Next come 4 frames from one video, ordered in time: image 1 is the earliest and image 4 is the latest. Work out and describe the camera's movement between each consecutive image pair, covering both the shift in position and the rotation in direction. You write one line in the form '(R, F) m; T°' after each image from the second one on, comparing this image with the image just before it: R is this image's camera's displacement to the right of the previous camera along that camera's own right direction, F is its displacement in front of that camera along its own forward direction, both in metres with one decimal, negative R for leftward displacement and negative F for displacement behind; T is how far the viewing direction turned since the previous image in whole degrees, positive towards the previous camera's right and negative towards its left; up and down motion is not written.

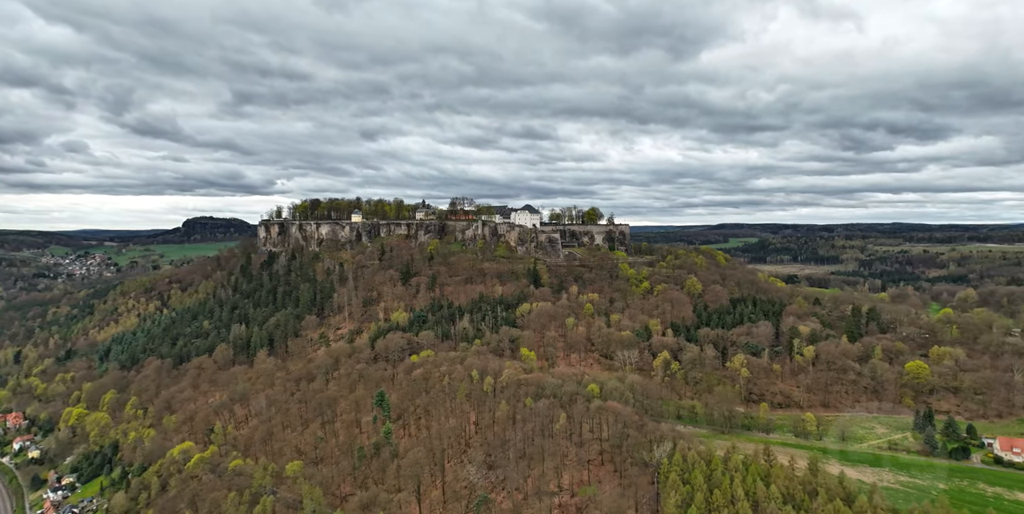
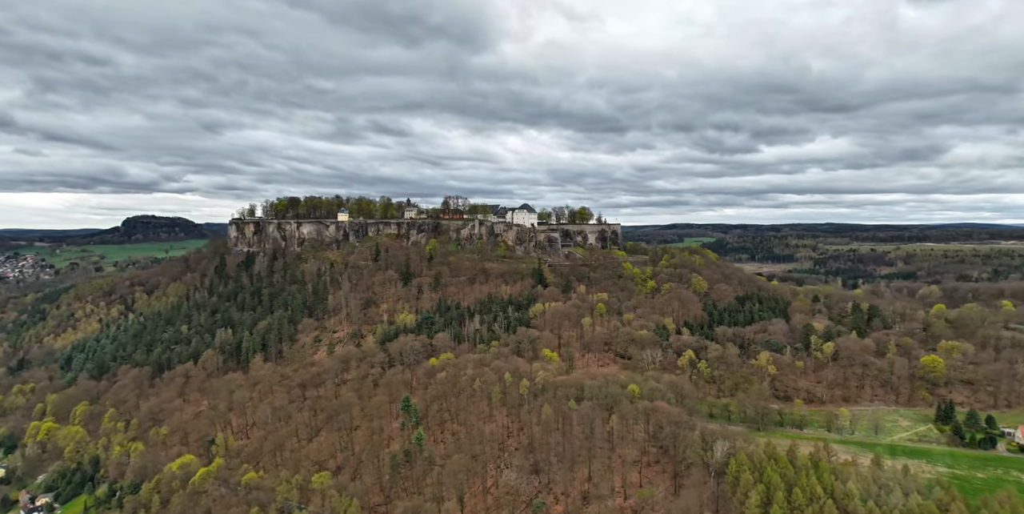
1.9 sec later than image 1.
(-9.1, +1.7) m; +5°
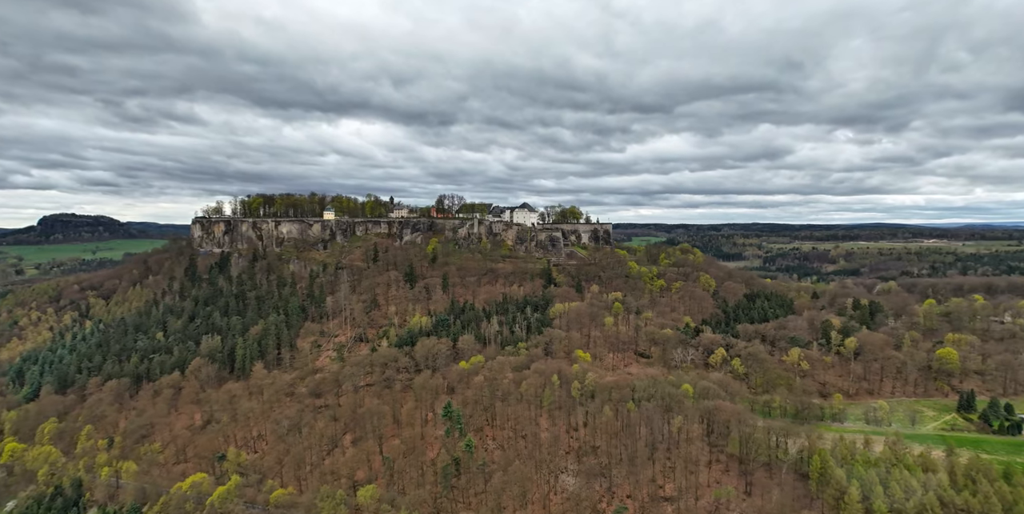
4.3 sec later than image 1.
(-11.6, +2.4) m; +6°
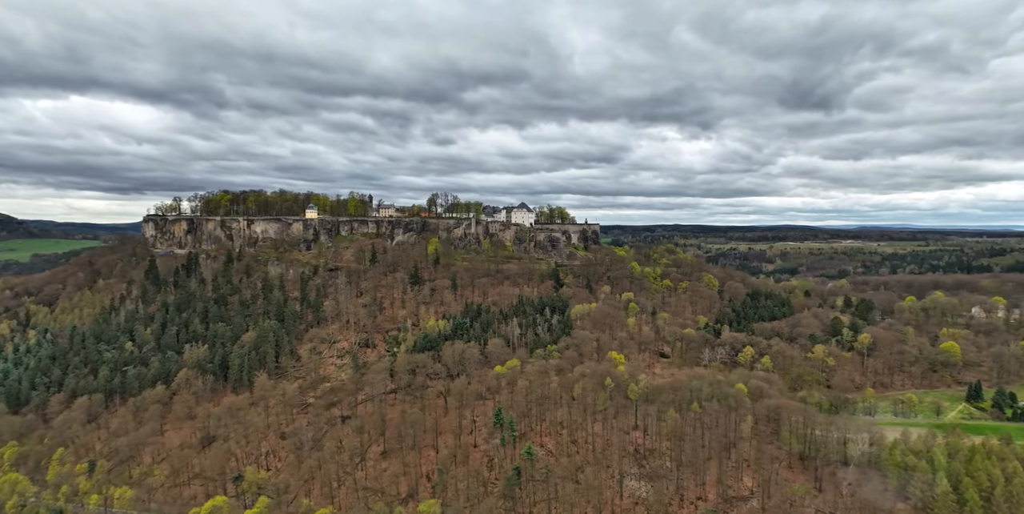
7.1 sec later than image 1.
(-12.9, +2.8) m; +7°
